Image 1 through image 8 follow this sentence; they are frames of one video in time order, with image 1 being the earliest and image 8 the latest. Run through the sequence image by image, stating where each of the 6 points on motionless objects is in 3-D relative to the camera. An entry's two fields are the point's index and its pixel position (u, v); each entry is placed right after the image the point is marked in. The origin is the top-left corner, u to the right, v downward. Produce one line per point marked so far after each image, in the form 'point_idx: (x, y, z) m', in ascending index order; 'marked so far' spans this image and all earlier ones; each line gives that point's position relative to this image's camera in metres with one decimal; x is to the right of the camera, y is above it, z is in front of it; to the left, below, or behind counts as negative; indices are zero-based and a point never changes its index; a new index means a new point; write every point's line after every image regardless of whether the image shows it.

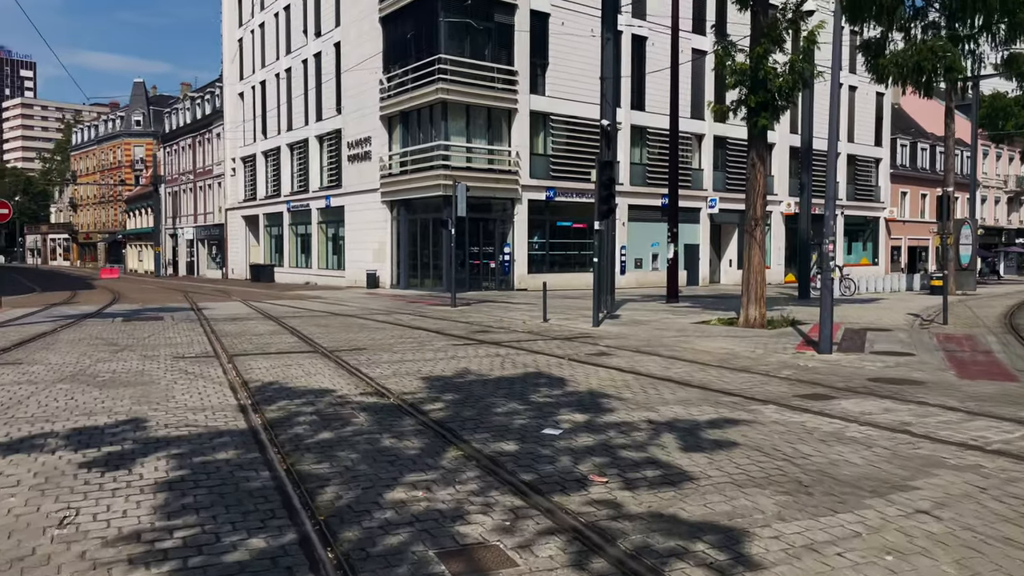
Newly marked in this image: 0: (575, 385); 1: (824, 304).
0: (+0.7, -1.2, +9.7) m
1: (+4.8, -0.2, +12.6) m
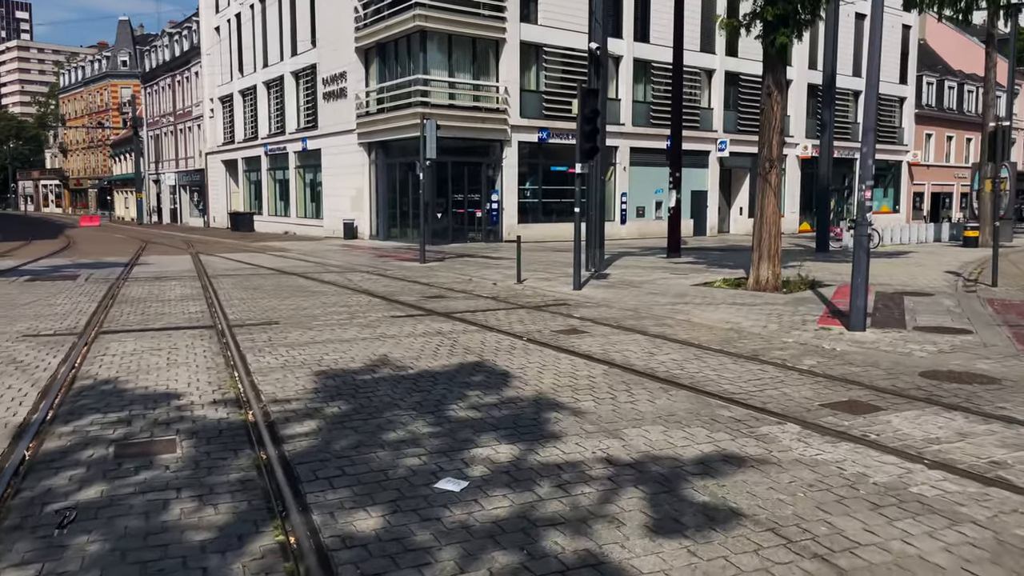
0: (0.0, -0.9, +7.1) m
1: (+4.2, +0.3, +9.9) m
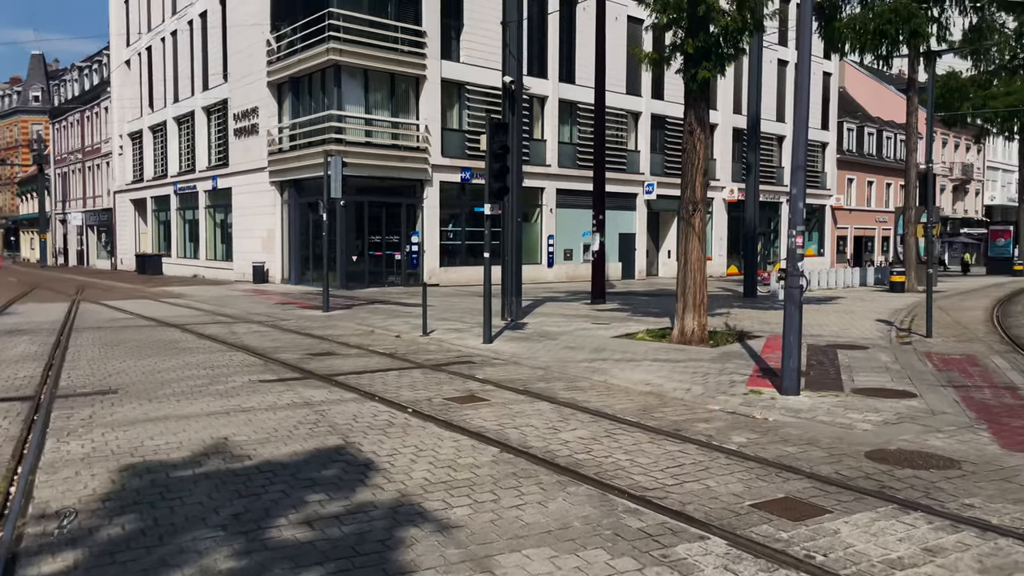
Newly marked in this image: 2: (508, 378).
0: (-0.9, -1.3, +5.6) m
1: (+3.0, -0.4, +8.7) m
2: (0.0, -1.1, +9.8) m
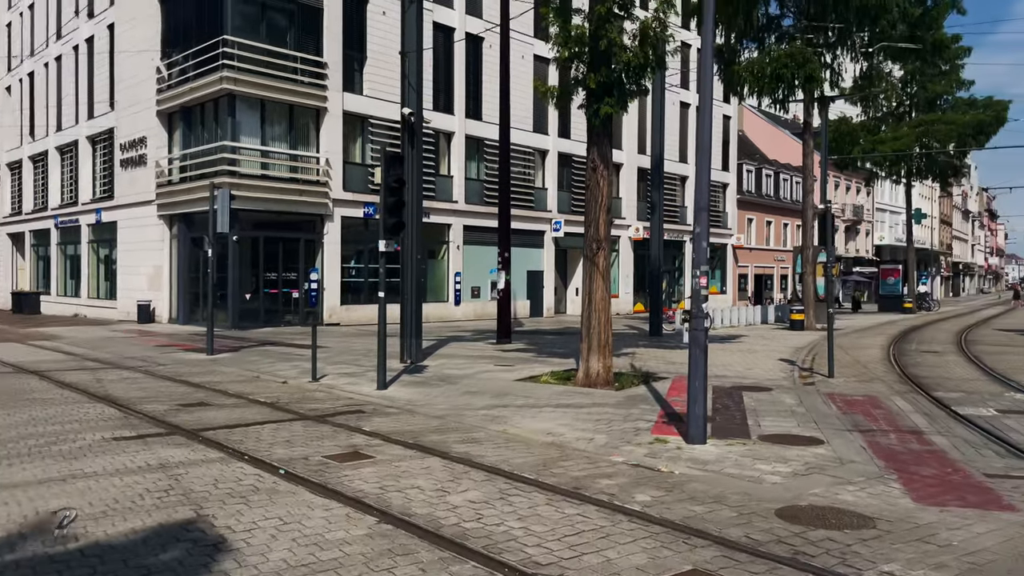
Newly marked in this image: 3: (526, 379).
0: (-1.7, -1.6, +4.7) m
1: (+1.9, -0.8, +8.3) m
2: (-1.2, -1.6, +9.0) m
3: (+0.2, -1.5, +13.5) m
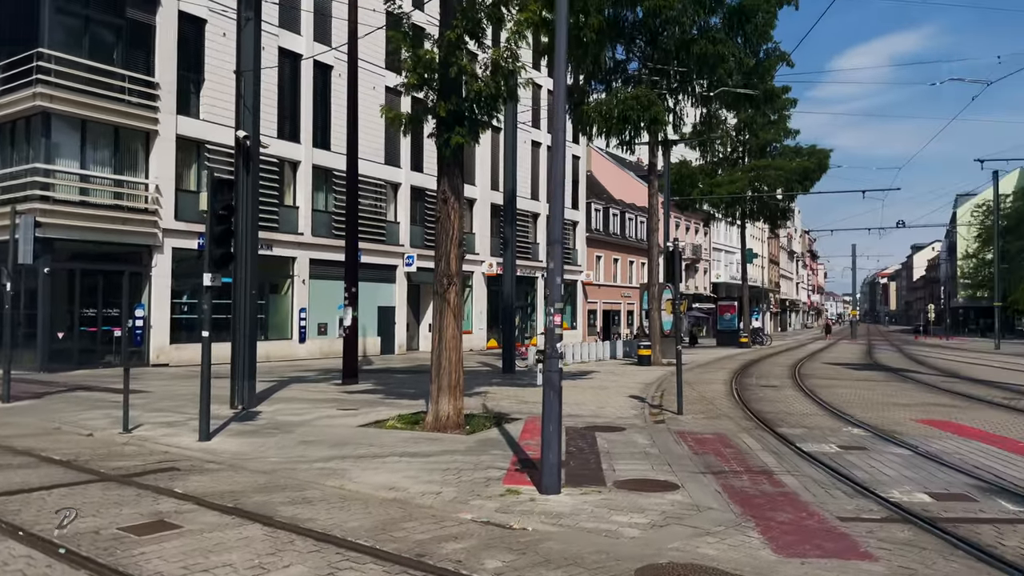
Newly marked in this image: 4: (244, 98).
0: (-2.5, -1.8, +3.6) m
1: (+0.3, -1.2, +7.8) m
2: (-2.8, -1.9, +7.9) m
3: (-2.2, -2.1, +12.5) m
4: (-4.6, +3.2, +13.9) m
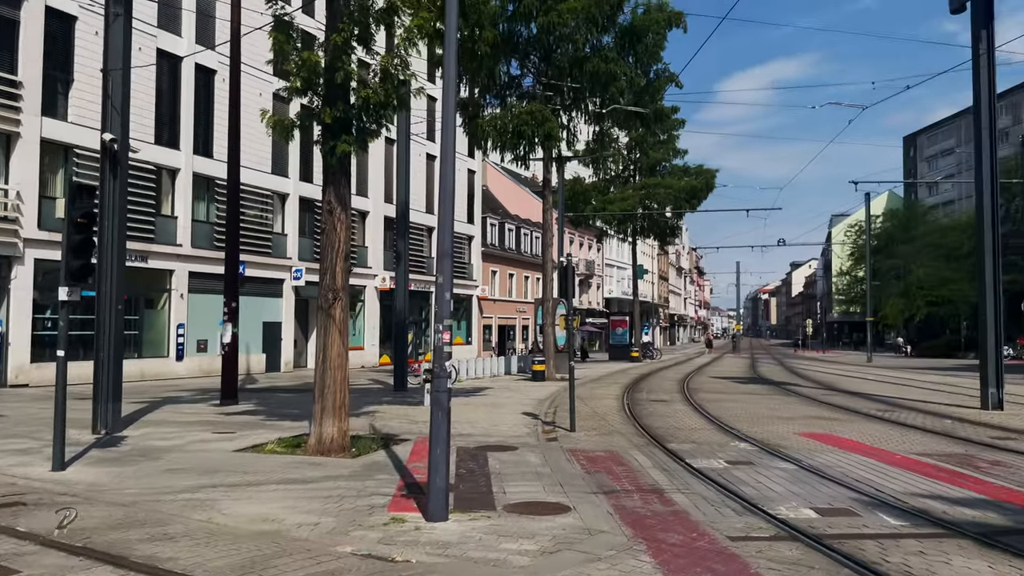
0: (-3.0, -1.9, +2.9) m
1: (-0.7, -1.3, +7.4) m
2: (-3.9, -2.1, +7.1) m
3: (-3.8, -2.3, +11.8) m
4: (-6.3, +3.0, +12.9) m
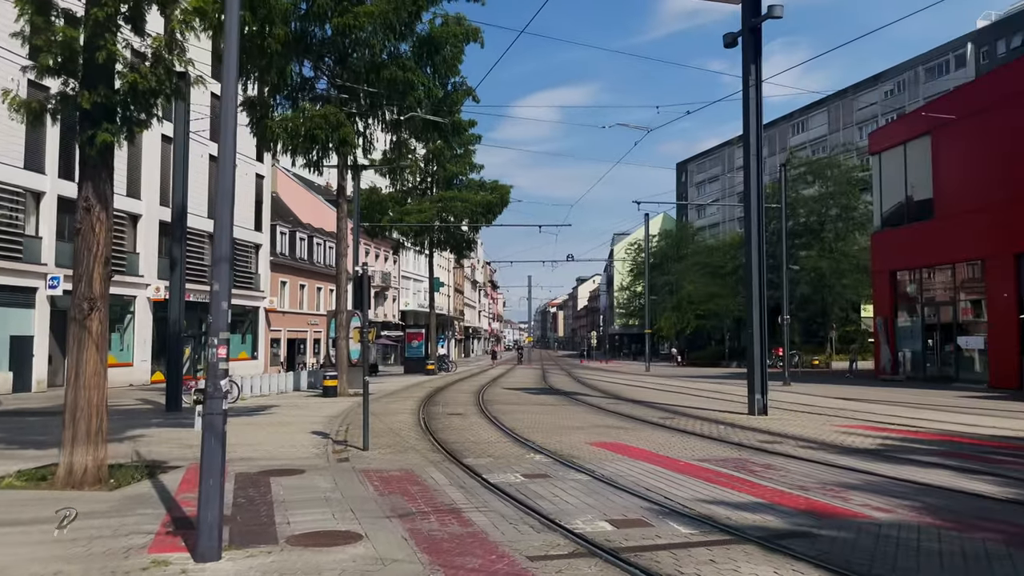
0: (-3.5, -1.9, +1.6) m
1: (-2.5, -1.4, +6.6) m
2: (-5.4, -2.1, +5.5) m
3: (-6.5, -2.4, +10.0) m
4: (-9.2, +2.9, +10.6) m
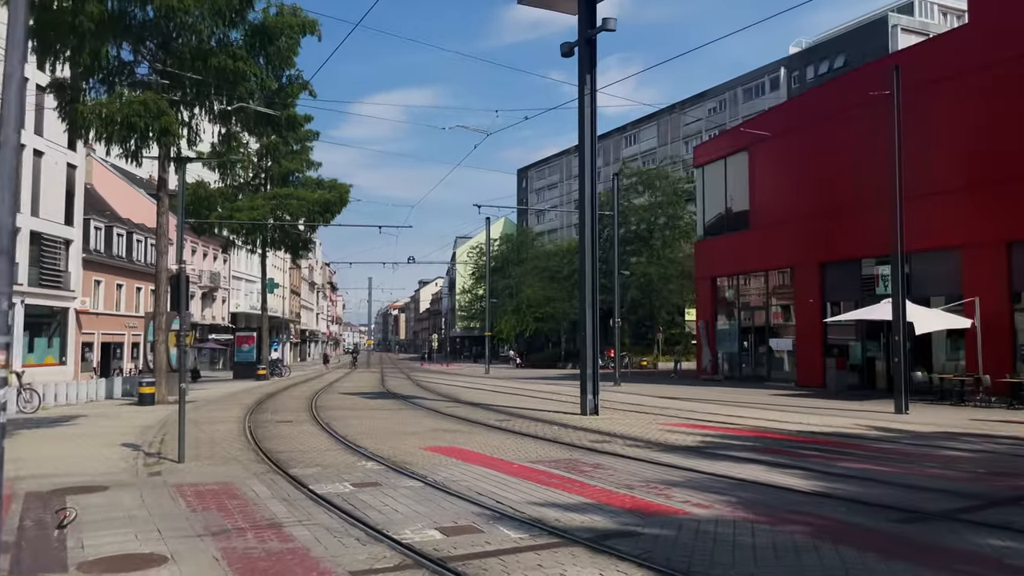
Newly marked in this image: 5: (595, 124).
0: (-3.8, -1.8, +0.7) m
1: (-3.7, -1.4, +5.8) m
2: (-6.5, -2.1, +4.1) m
3: (-8.4, -2.3, +8.4) m
4: (-11.1, +3.0, +8.4) m
5: (+2.0, +4.0, +19.8) m
